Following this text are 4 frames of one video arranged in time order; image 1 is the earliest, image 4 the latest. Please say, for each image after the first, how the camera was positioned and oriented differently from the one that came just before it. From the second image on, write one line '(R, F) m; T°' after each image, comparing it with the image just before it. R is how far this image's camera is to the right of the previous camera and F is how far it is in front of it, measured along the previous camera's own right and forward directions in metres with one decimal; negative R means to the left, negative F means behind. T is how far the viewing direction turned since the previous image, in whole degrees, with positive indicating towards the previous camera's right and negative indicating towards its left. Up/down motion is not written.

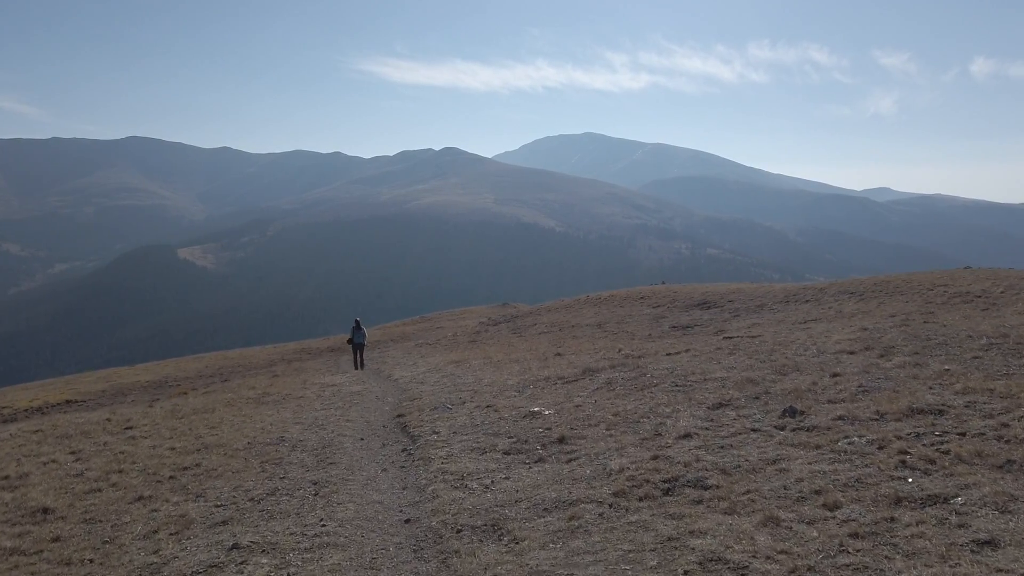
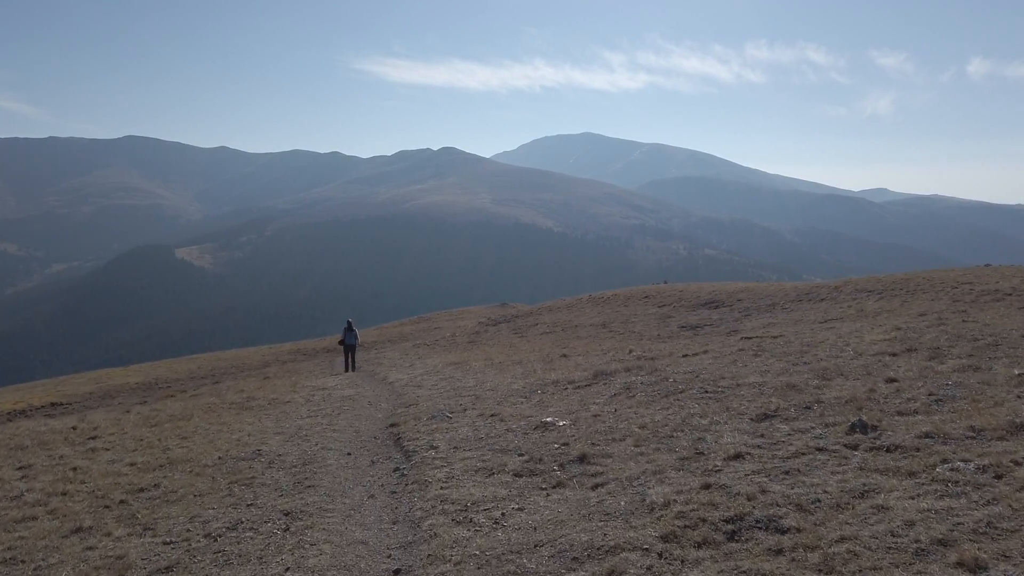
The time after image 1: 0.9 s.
(-0.2, +1.6) m; 0°
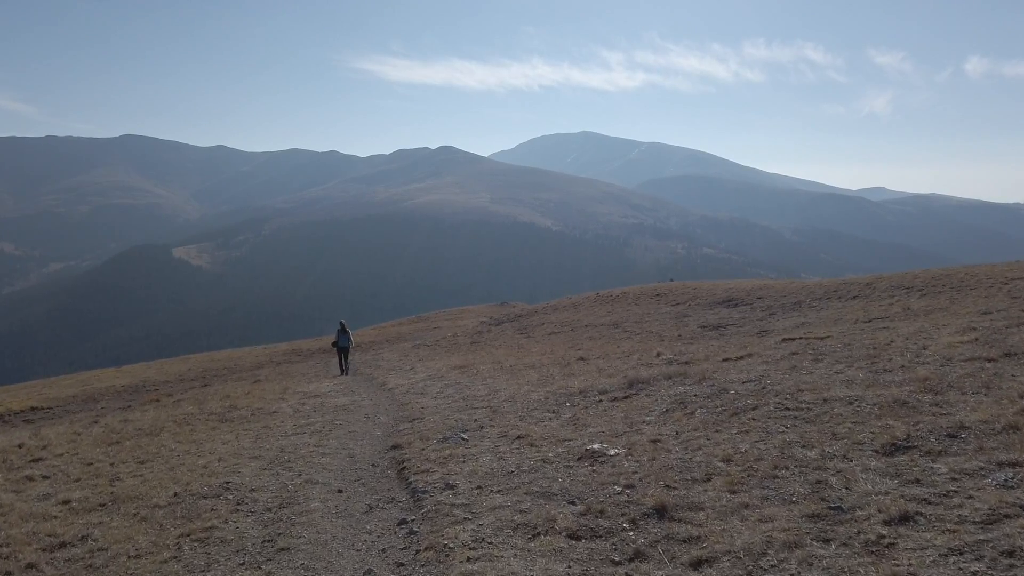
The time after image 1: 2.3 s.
(-0.5, +2.5) m; 0°
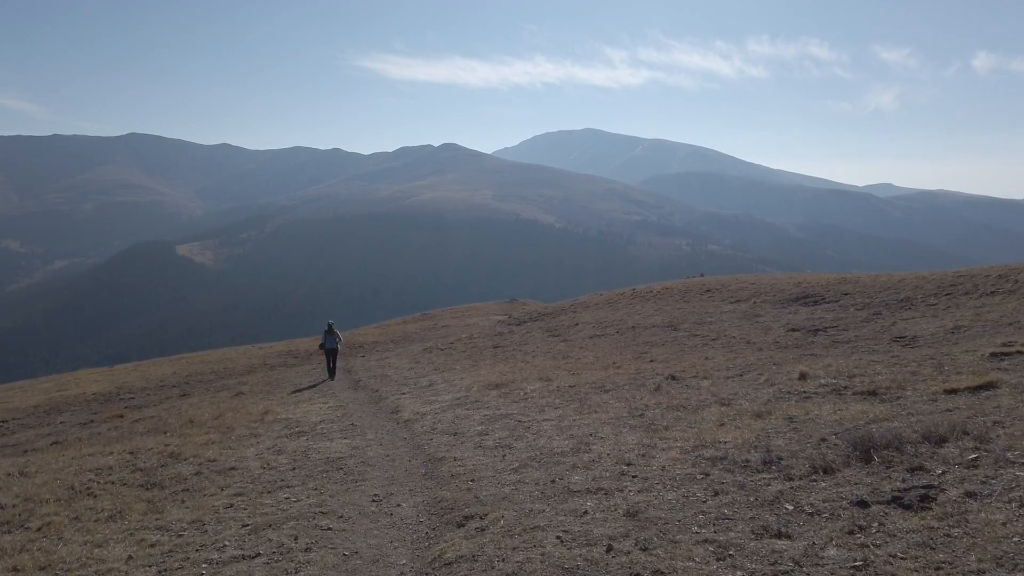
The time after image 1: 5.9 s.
(-1.7, +6.7) m; 0°
